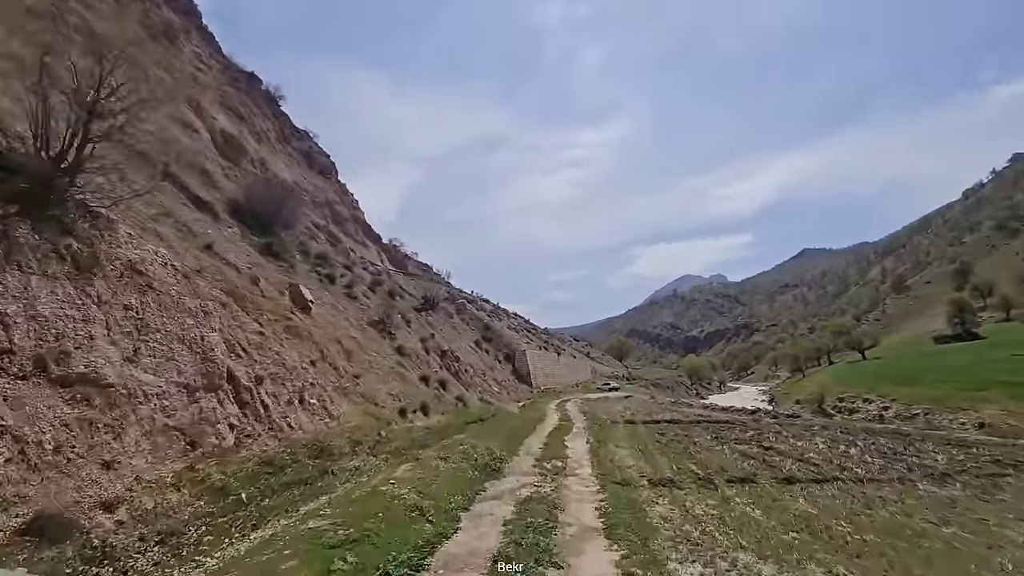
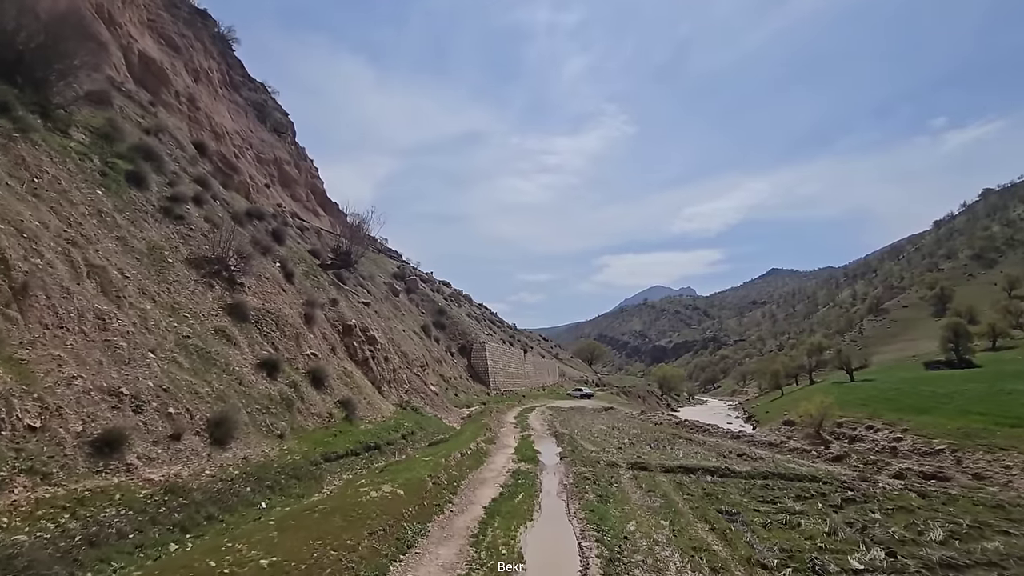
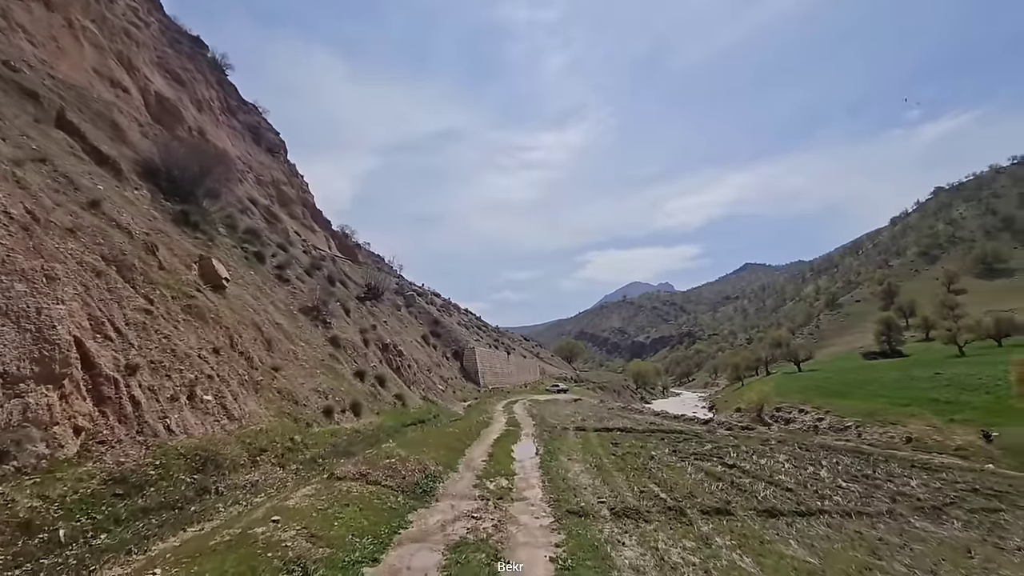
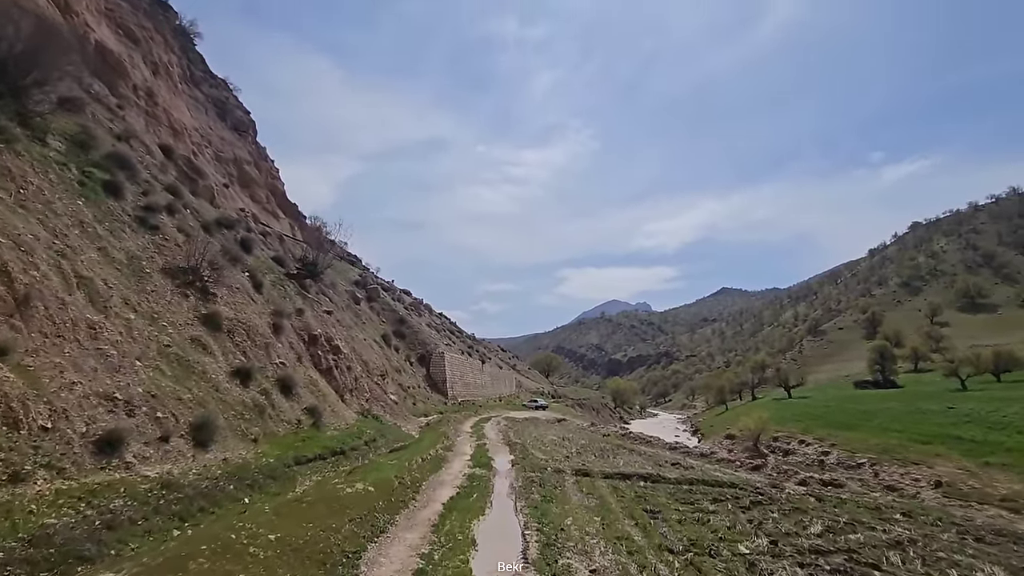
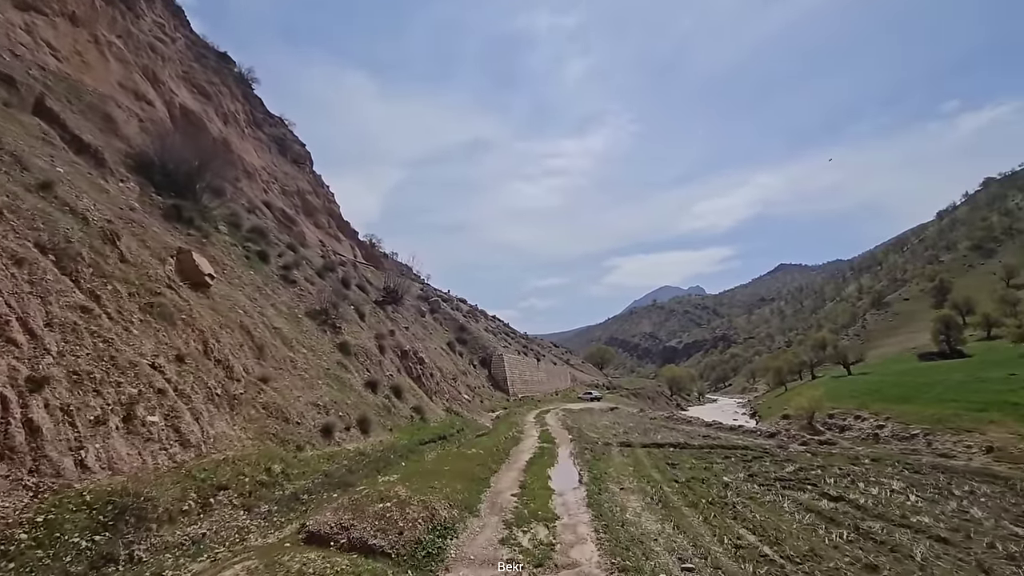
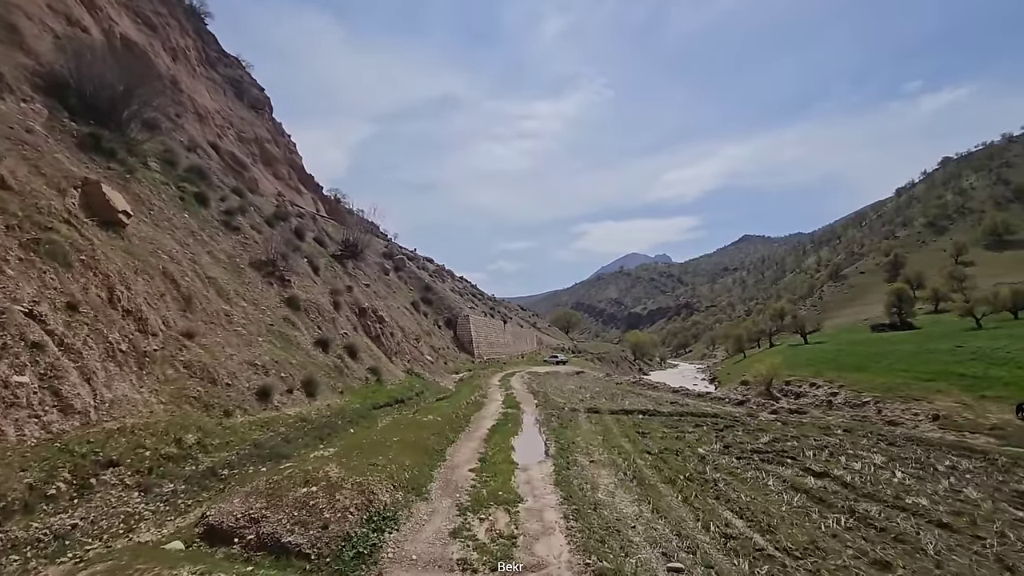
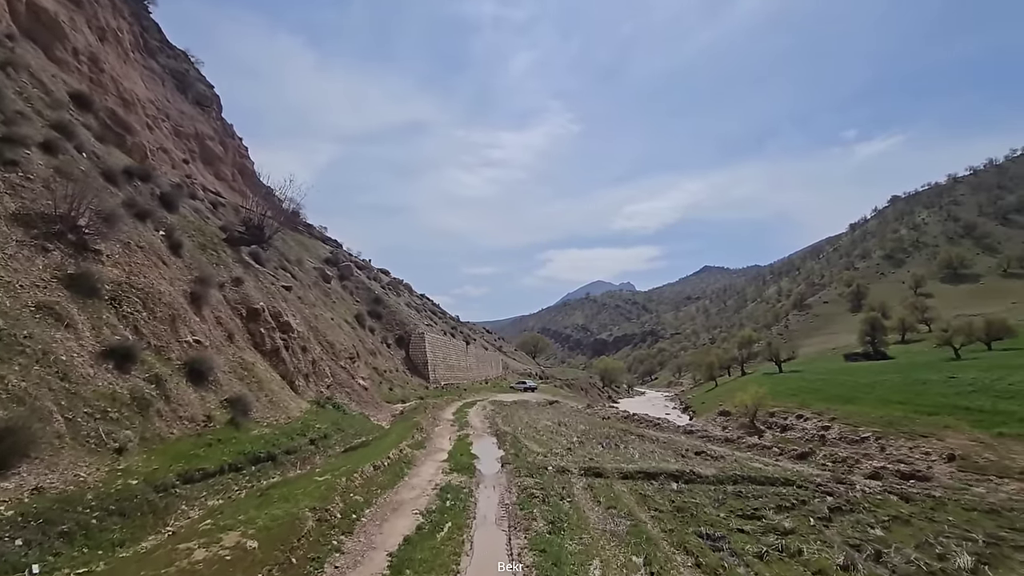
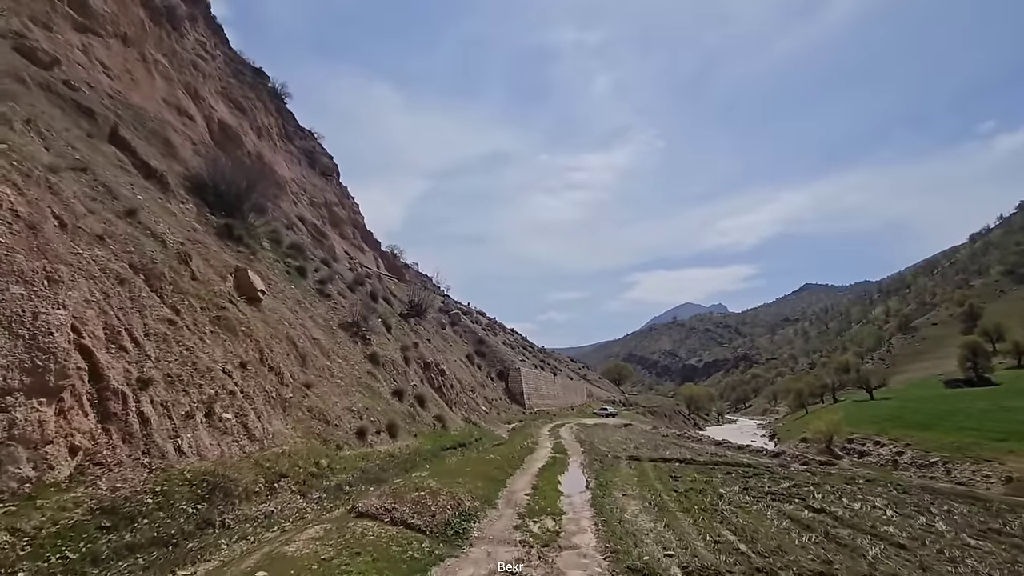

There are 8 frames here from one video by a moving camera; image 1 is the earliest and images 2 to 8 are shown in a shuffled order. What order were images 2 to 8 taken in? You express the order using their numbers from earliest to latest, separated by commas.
3, 8, 5, 6, 4, 2, 7
